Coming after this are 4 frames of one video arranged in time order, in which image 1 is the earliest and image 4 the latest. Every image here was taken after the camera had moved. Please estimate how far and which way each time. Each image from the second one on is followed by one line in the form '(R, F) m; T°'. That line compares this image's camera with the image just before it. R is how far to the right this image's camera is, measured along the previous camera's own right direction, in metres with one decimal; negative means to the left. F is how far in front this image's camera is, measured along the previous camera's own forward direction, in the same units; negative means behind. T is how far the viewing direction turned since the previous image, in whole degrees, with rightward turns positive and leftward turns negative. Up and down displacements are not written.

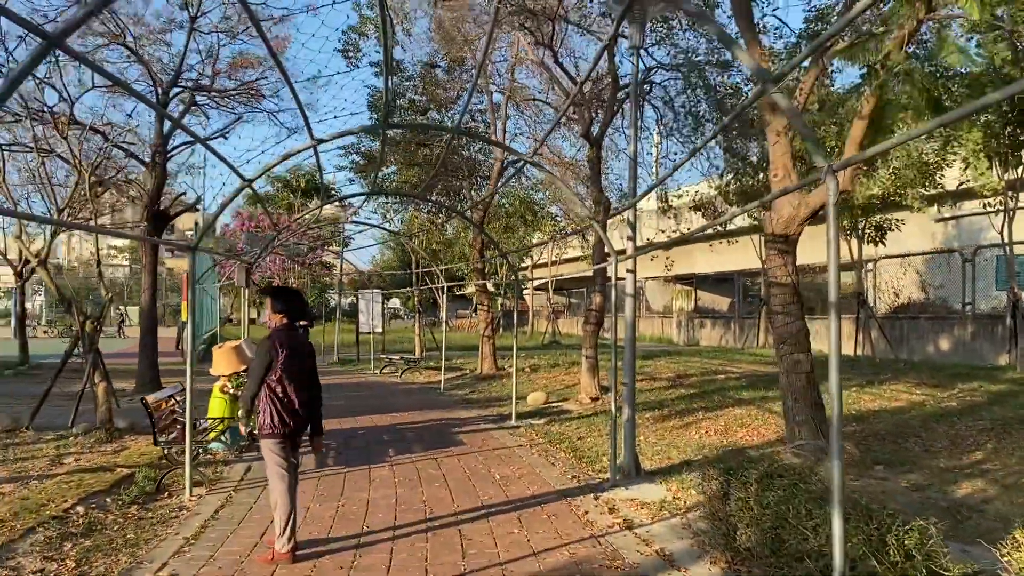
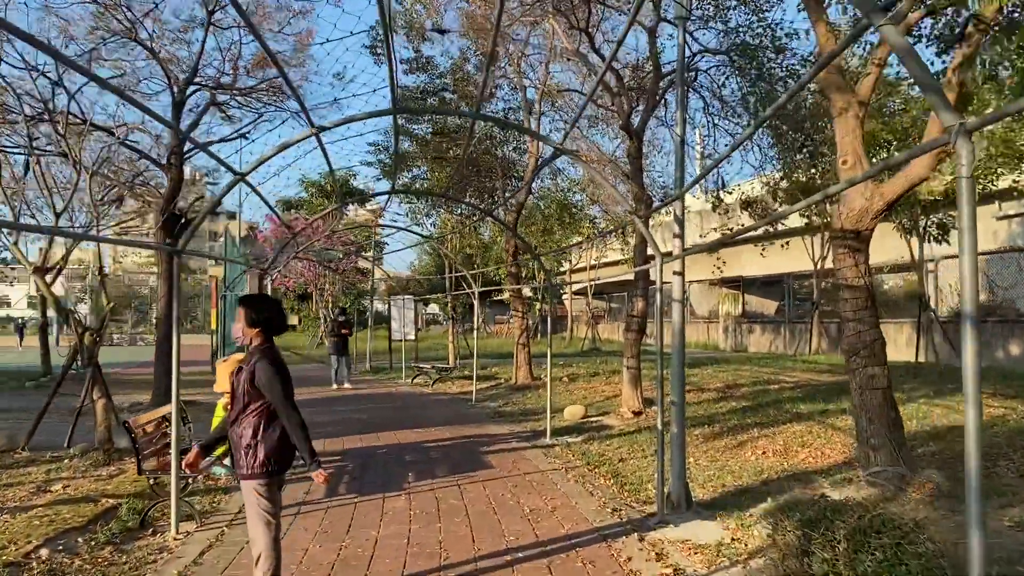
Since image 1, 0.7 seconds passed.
(+0.1, +0.8) m; -3°
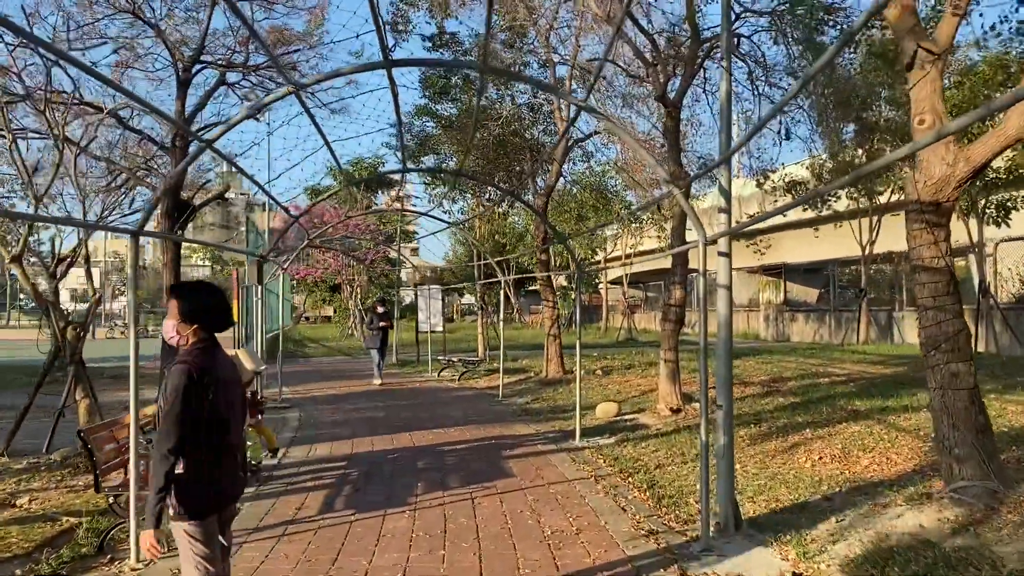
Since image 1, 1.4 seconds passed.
(+0.1, +0.9) m; -2°
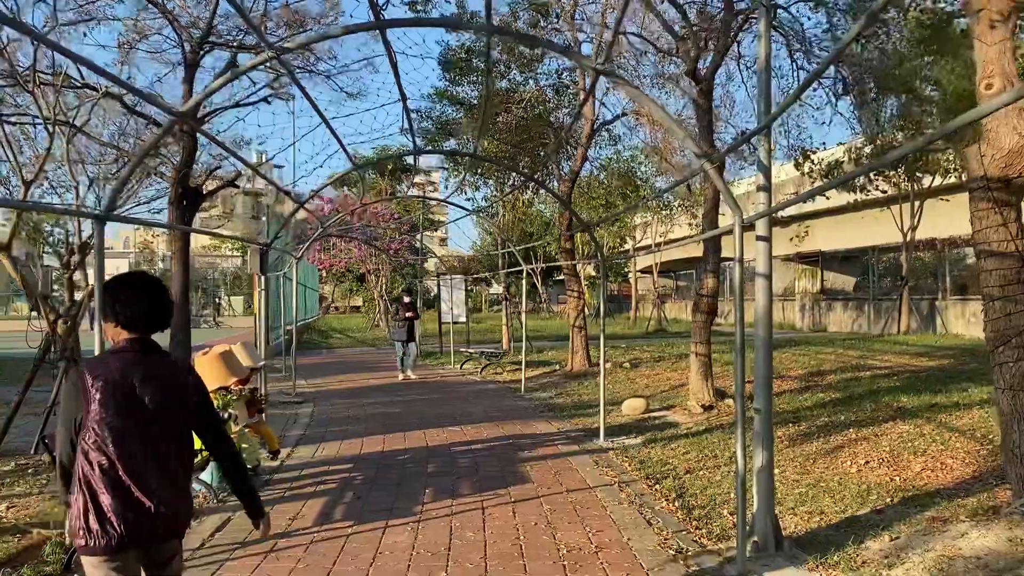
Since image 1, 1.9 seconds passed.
(+0.1, +0.6) m; -2°
